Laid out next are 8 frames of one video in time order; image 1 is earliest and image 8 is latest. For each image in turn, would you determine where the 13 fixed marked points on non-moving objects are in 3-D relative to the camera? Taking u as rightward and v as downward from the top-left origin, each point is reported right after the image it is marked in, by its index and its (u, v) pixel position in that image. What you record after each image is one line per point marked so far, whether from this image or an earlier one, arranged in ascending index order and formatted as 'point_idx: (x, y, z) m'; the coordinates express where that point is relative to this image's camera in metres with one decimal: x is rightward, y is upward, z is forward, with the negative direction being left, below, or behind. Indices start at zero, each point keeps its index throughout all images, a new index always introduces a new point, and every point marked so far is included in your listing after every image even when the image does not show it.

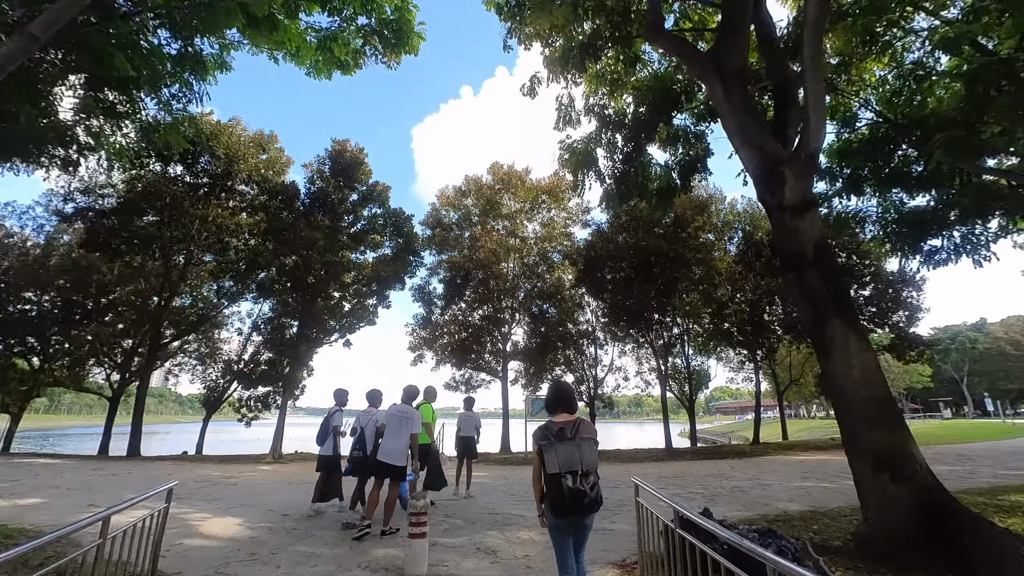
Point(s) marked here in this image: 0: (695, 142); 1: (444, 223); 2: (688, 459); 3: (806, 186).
0: (+4.2, +3.4, +10.3) m
1: (-2.8, +2.7, +18.5) m
2: (+5.1, -4.9, +12.9) m
3: (+3.3, +1.2, +5.0) m
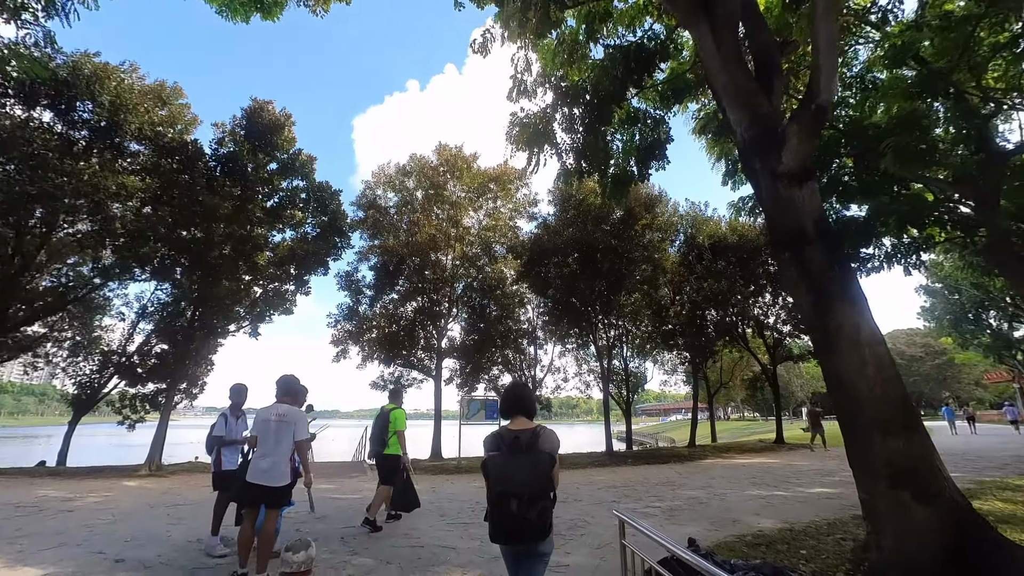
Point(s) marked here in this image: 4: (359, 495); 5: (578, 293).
0: (+3.1, +3.5, +9.6) m
1: (-5.1, +3.1, +16.8) m
2: (+3.3, -4.8, +12.3) m
3: (+2.8, +1.3, +4.2) m
4: (-2.9, -3.9, +8.3) m
5: (+2.4, 0.0, +16.0) m
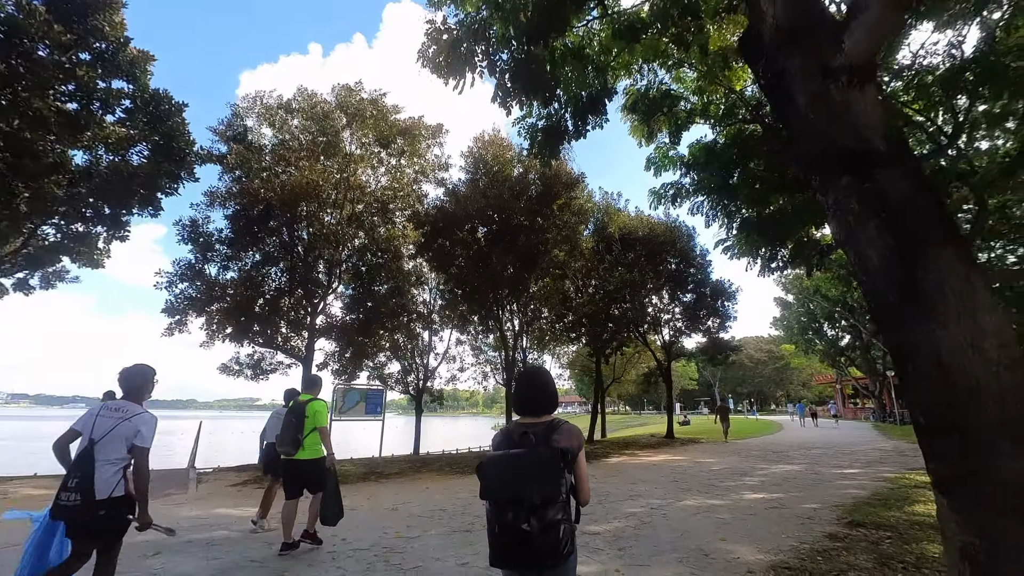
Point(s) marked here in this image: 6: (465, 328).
0: (+1.6, +4.0, +8.3) m
1: (-8.0, +4.4, +13.3) m
2: (+0.5, -4.3, +10.9) m
3: (+2.4, +1.7, +3.0) m
4: (-4.4, -3.0, +5.6) m
5: (-0.8, +0.7, +14.3) m
6: (-1.9, -1.6, +18.2) m
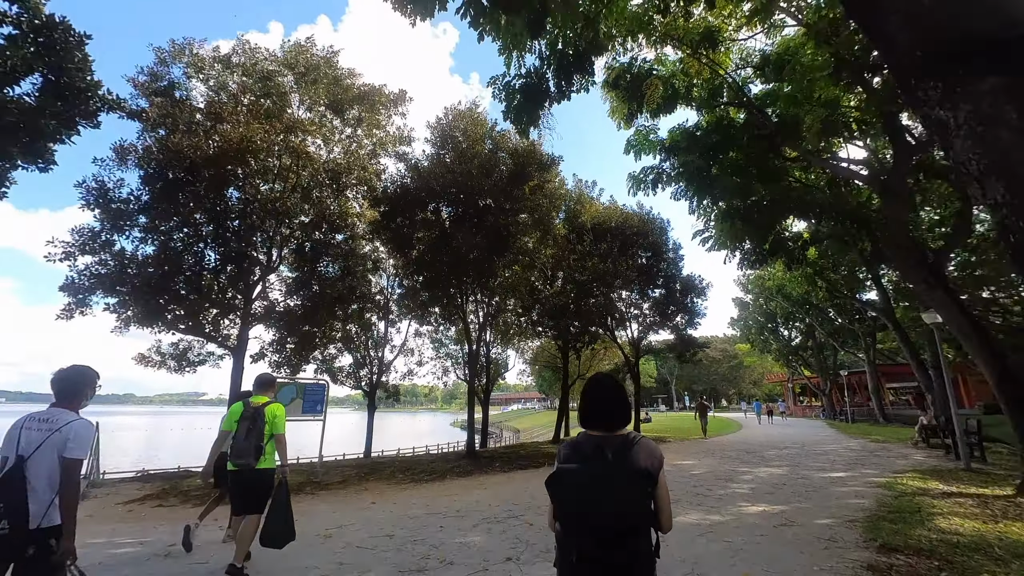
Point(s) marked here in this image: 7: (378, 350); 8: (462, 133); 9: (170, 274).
0: (+1.2, +4.2, +7.2) m
1: (-8.8, +5.0, +11.4) m
2: (-0.3, -4.0, +9.9) m
3: (+2.4, +1.9, +2.0) m
4: (-4.8, -2.6, +4.2) m
5: (-1.8, +1.1, +13.1) m
6: (-3.3, -1.2, +16.9) m
7: (-5.5, -2.6, +18.2) m
8: (-1.5, +4.7, +13.5) m
9: (-8.2, +0.3, +10.5) m
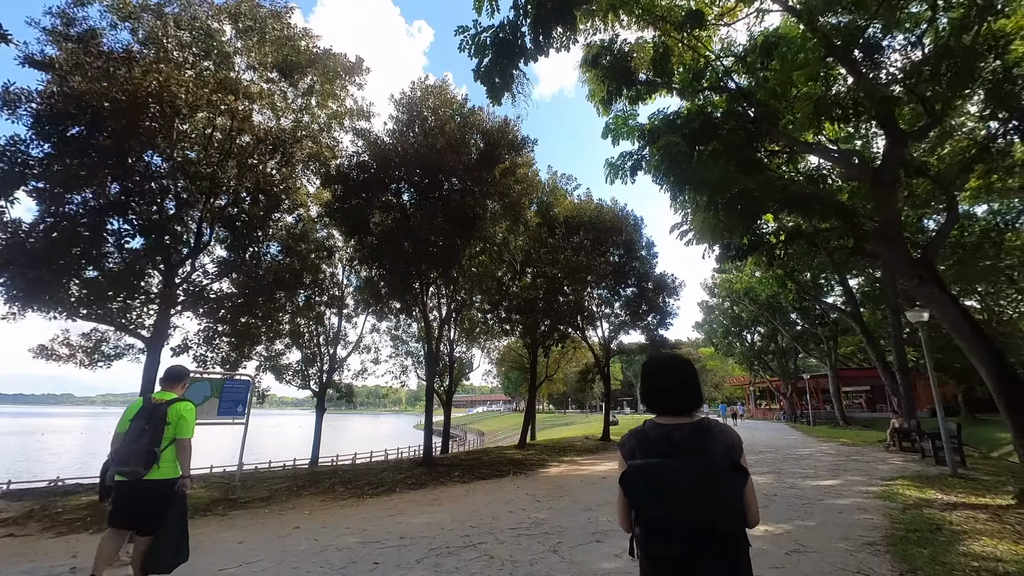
0: (+0.8, +4.5, +6.3) m
1: (-9.4, +5.4, +9.8) m
2: (-1.1, -3.7, +8.8) m
3: (+2.3, +2.1, +1.2) m
4: (-5.1, -2.2, +2.8) m
5: (-2.7, +1.3, +11.9) m
6: (-4.5, -0.9, +15.6) m
7: (-6.8, -2.2, +16.8) m
8: (-2.3, +5.0, +12.4) m
9: (-8.9, +0.8, +8.9) m
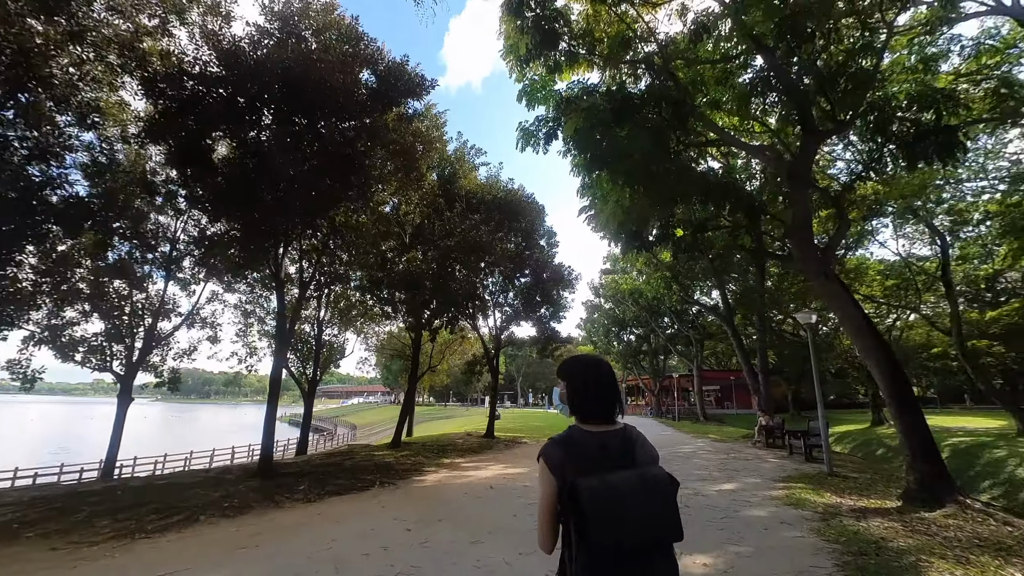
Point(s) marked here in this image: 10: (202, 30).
0: (0.0, +4.9, +4.7) m
1: (-10.7, +6.7, +5.6) m
2: (-3.1, -3.0, +6.7) m
3: (+2.5, +2.3, +0.1) m
4: (-5.4, -1.4, -0.2) m
5: (-5.0, +2.2, +9.3) m
6: (-7.9, +0.3, +12.4) m
7: (-10.5, -0.9, +13.0) m
8: (-4.5, +5.8, +9.8) m
9: (-10.3, +2.0, +4.9) m
10: (-6.5, +5.5, +9.3) m
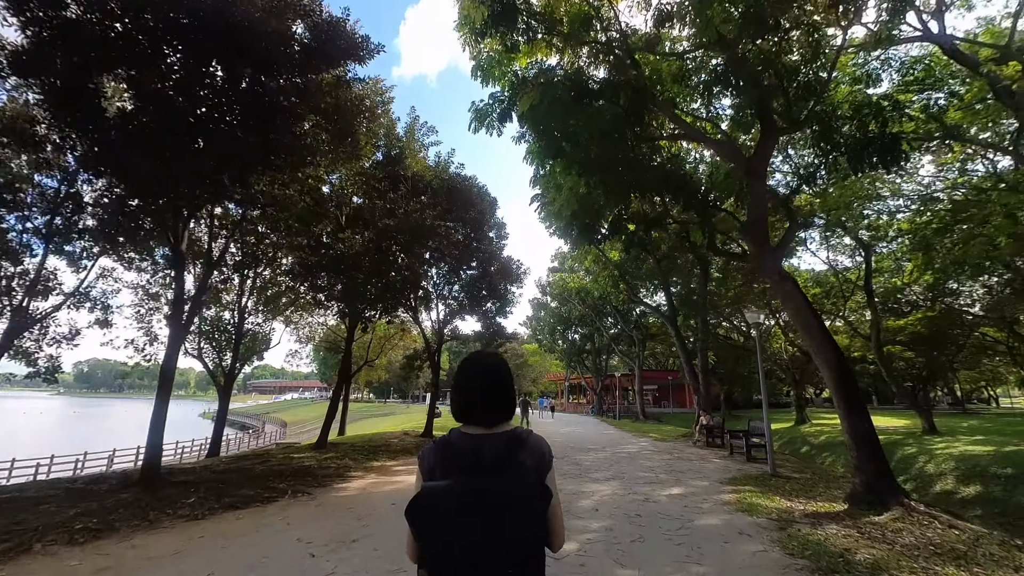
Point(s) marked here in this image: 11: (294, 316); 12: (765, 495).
0: (-0.4, +5.1, +3.9) m
1: (-11.0, +7.4, +3.5) m
2: (-4.0, -2.7, +5.5) m
3: (+2.6, +2.4, -0.3) m
4: (-5.4, -1.0, -1.5) m
5: (-6.0, +2.7, +7.9) m
6: (-9.2, +0.8, +10.7) m
7: (-12.0, -0.2, +10.9) m
8: (-5.4, +6.2, +8.5) m
9: (-10.7, +2.7, +2.9) m
10: (-7.3, +6.0, +7.7) m
11: (-8.6, -1.2, +17.6) m
12: (+3.6, -3.0, +6.3) m
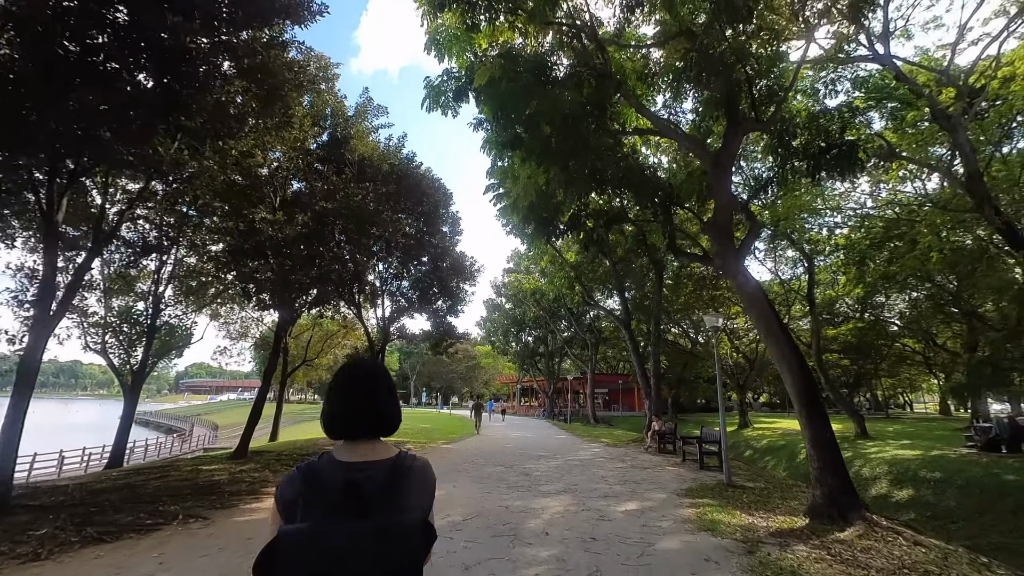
0: (-0.6, +5.3, +3.2) m
1: (-11.1, +7.8, +1.7) m
2: (-4.6, -2.4, +4.4) m
3: (+2.7, +2.5, -0.7) m
4: (-5.2, -0.7, -2.8) m
5: (-6.7, +3.0, +6.5) m
6: (-10.2, +1.2, +9.0) m
7: (-13.0, +0.3, +9.0) m
8: (-6.0, +6.5, +7.2) m
9: (-10.9, +3.1, +1.1) m
10: (-7.9, +6.3, +6.3) m
11: (-10.4, -0.8, +15.9) m
12: (+2.8, -2.9, +5.9) m
